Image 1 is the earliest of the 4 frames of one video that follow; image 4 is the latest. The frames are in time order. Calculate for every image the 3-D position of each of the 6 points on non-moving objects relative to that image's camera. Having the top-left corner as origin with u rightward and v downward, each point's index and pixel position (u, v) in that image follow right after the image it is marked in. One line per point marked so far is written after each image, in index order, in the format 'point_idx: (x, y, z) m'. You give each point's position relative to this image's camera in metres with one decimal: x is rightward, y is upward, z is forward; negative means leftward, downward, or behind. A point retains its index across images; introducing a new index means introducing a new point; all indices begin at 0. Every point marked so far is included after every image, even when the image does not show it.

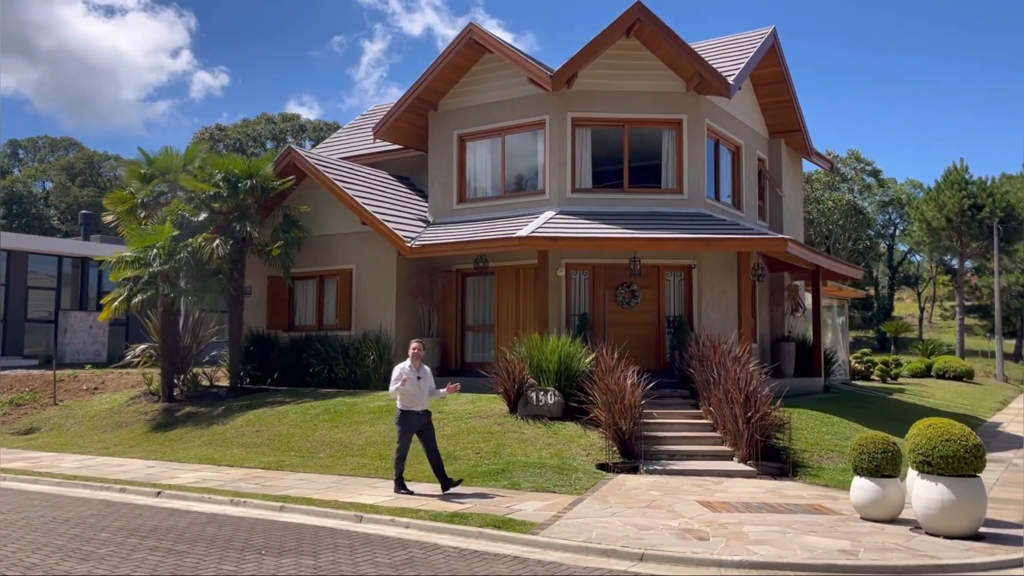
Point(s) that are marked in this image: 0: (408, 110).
0: (-2.2, +3.7, +18.5) m
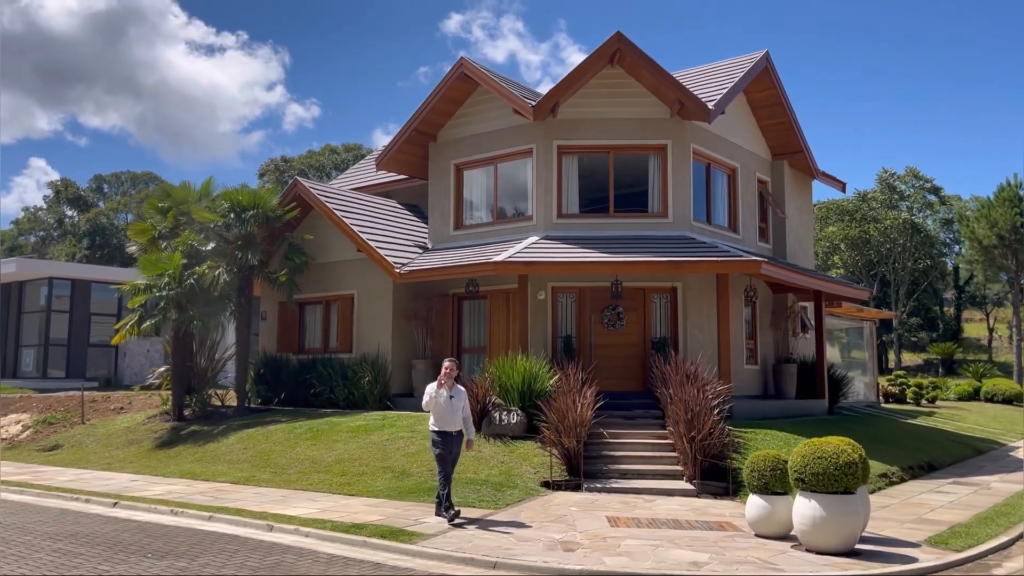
0: (-2.3, +3.2, +19.3) m
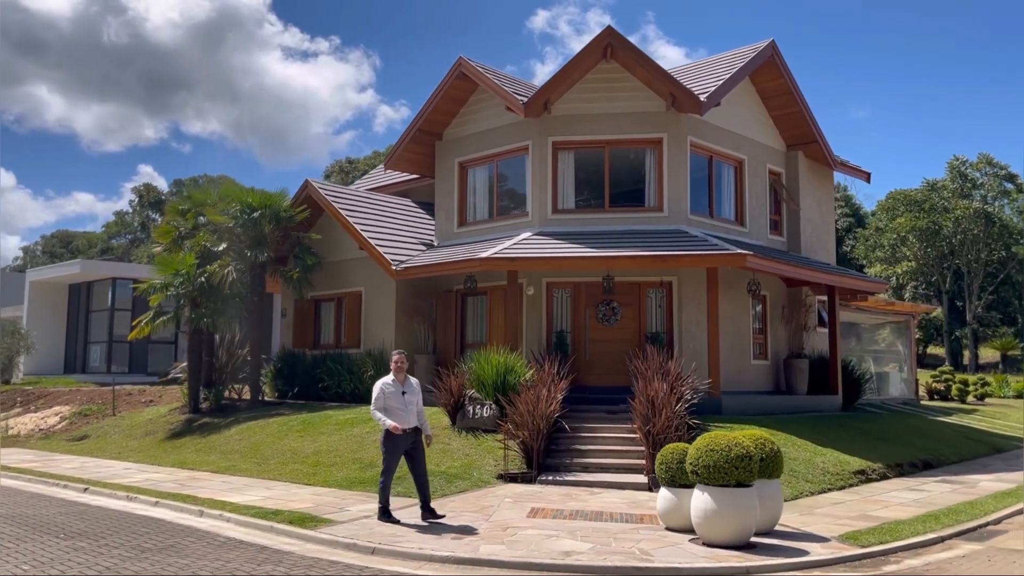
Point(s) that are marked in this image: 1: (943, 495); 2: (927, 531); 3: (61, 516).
0: (-2.2, +3.3, +19.7) m
1: (+5.9, -2.8, +12.0) m
2: (+4.3, -2.5, +9.1) m
3: (-4.7, -2.4, +9.1) m
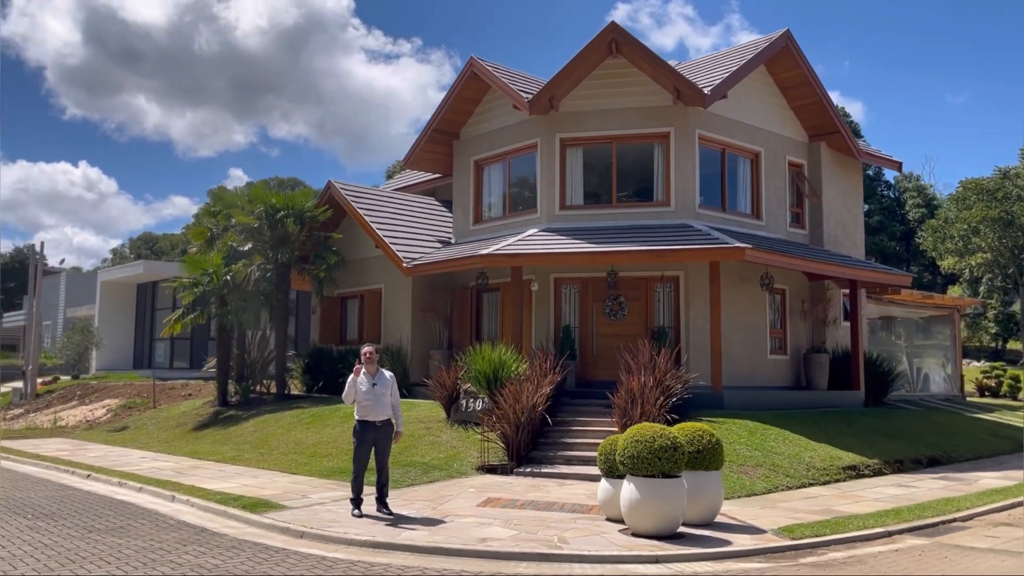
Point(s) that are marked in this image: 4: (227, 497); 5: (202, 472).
0: (-1.9, +3.4, +20.1) m
1: (+5.6, -2.7, +11.8) m
2: (+3.7, -2.4, +9.0) m
3: (-5.2, -2.4, +9.8) m
4: (-3.1, -2.3, +9.7) m
5: (-4.4, -2.6, +12.6) m
